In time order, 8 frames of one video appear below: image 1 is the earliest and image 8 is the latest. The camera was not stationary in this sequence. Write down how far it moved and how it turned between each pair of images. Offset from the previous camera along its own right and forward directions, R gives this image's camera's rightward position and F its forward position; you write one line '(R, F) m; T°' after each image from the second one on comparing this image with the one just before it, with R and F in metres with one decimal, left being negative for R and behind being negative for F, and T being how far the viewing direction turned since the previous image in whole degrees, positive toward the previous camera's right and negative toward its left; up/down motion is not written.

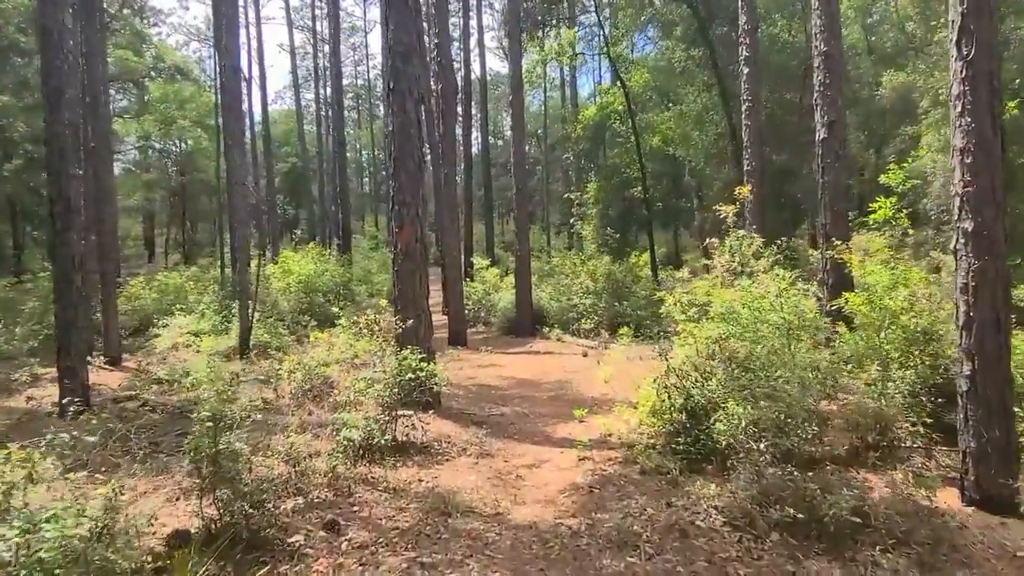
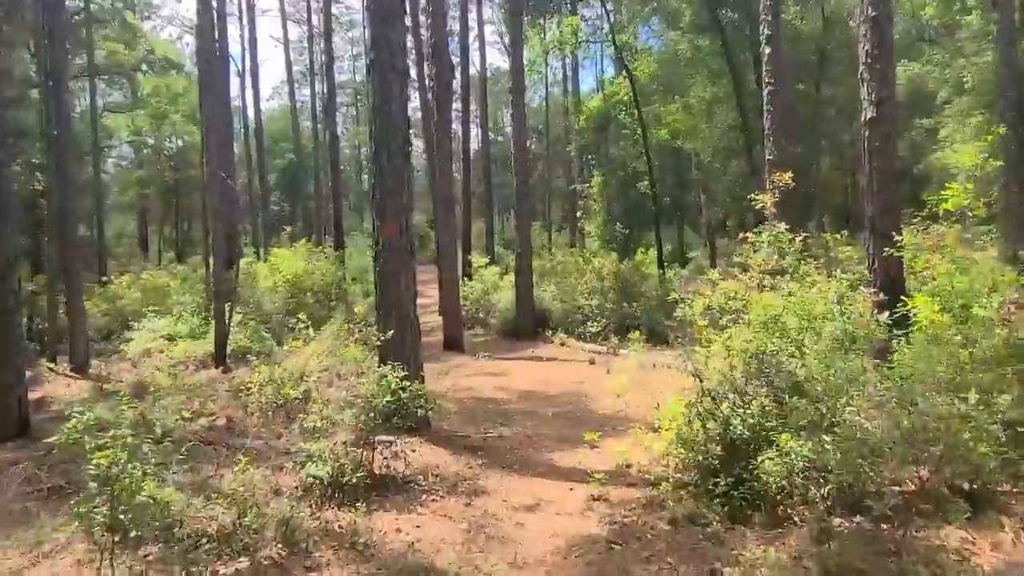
(0.0, +1.1) m; 0°
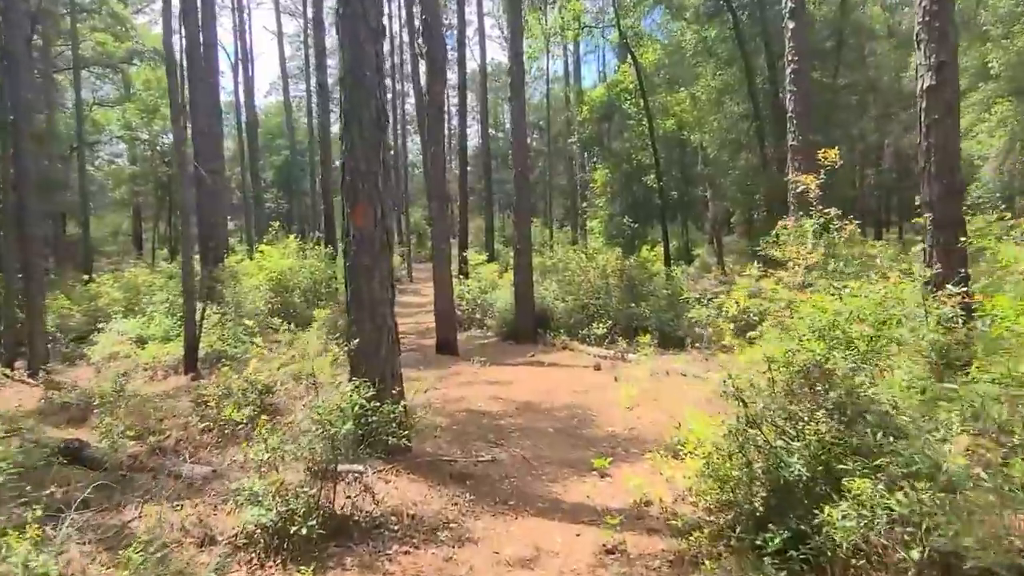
(+0.1, +1.0) m; 0°
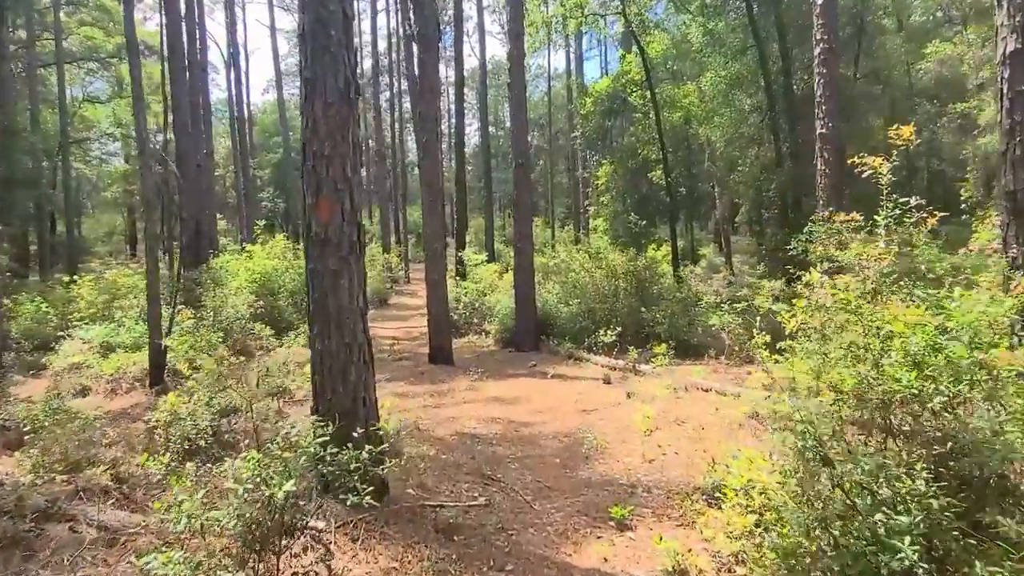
(0.0, +1.0) m; 0°
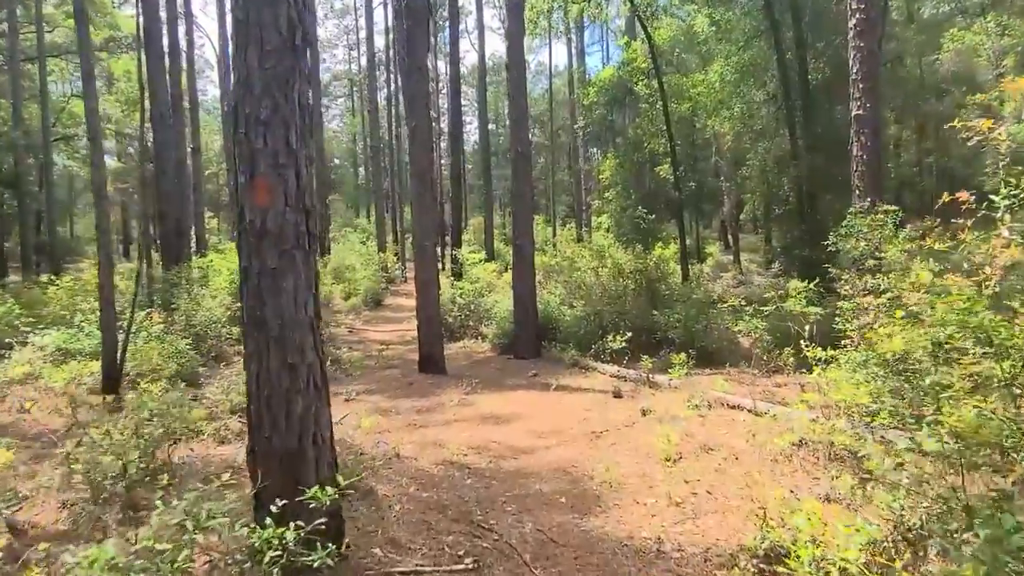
(0.0, +1.1) m; 0°
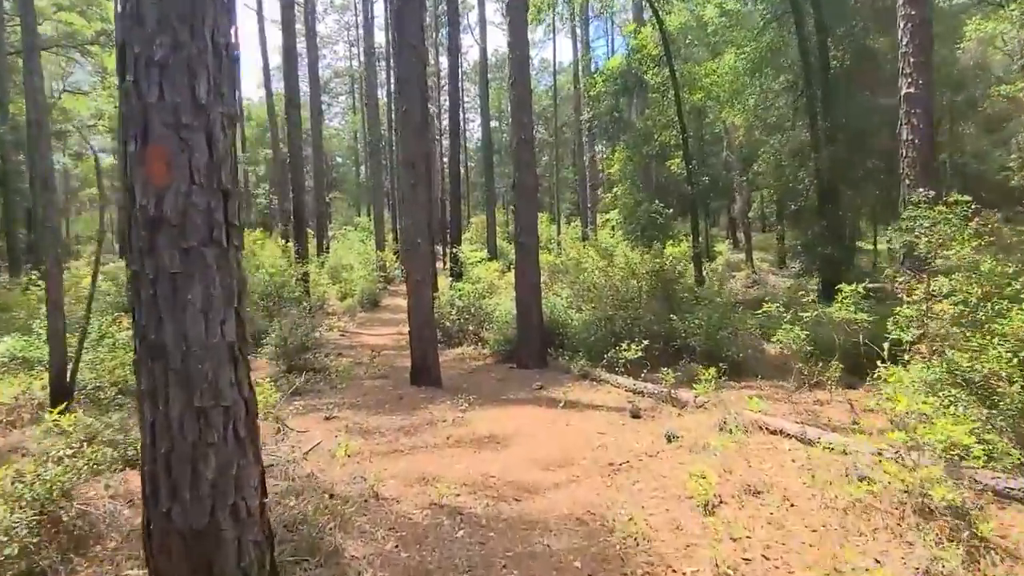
(0.0, +1.0) m; 0°
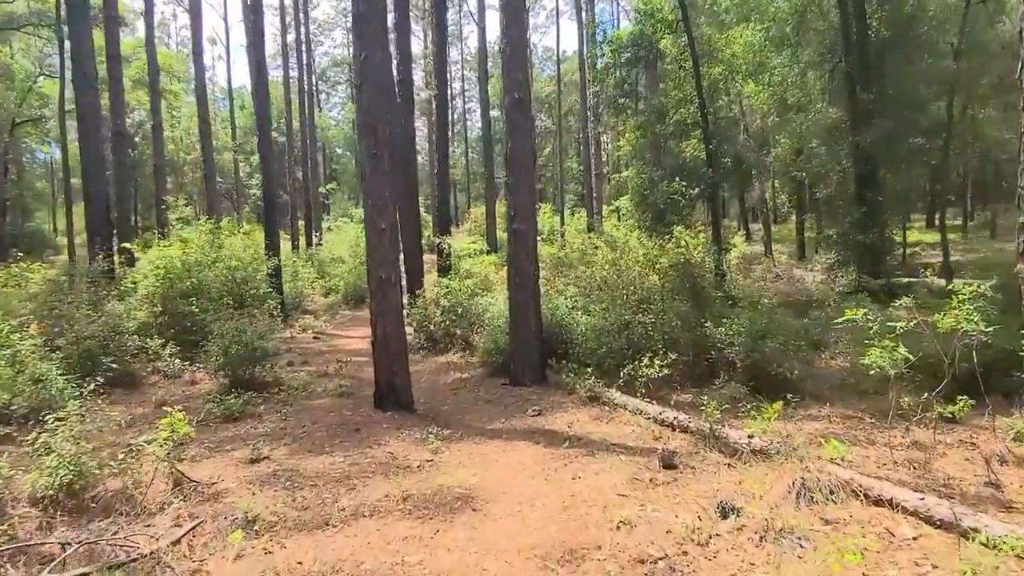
(+0.1, +1.9) m; 0°
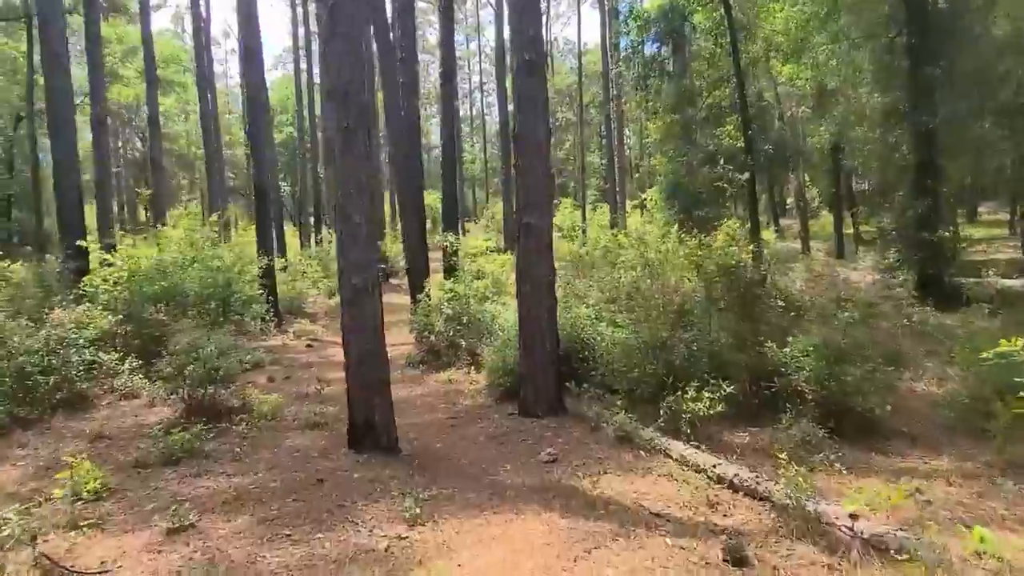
(+0.1, +1.5) m; -2°
